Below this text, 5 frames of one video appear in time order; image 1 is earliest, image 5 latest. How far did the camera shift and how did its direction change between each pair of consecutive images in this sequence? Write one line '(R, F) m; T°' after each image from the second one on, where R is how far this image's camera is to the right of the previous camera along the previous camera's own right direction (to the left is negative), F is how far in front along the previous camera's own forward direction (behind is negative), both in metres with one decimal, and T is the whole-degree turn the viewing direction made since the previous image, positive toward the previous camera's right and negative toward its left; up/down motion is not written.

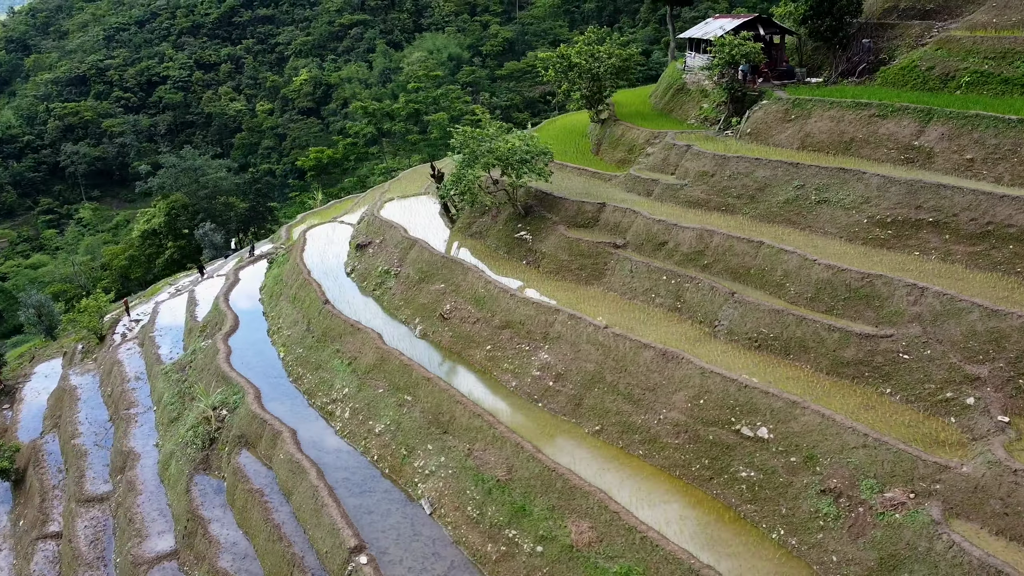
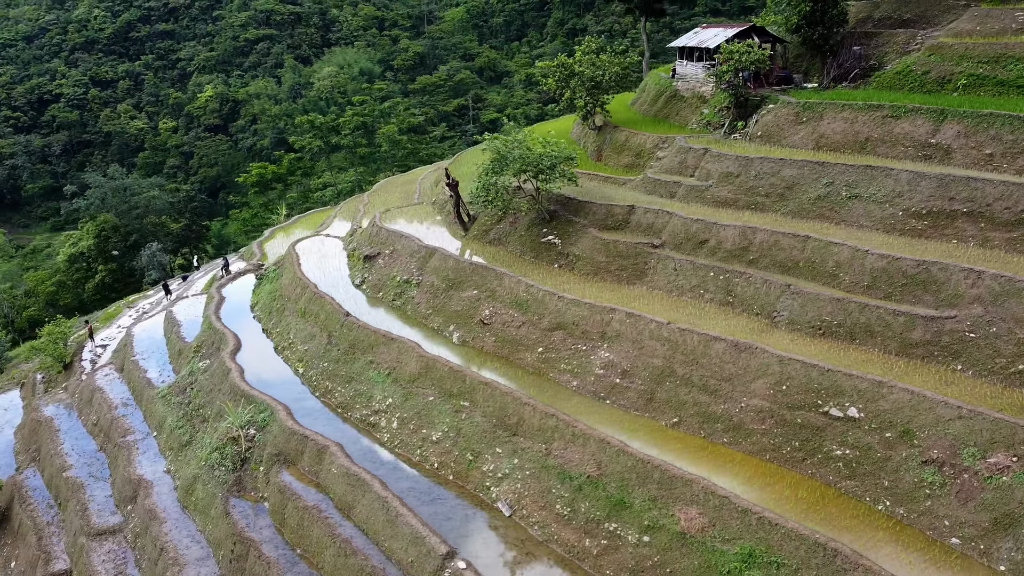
(-2.6, -0.1) m; +7°
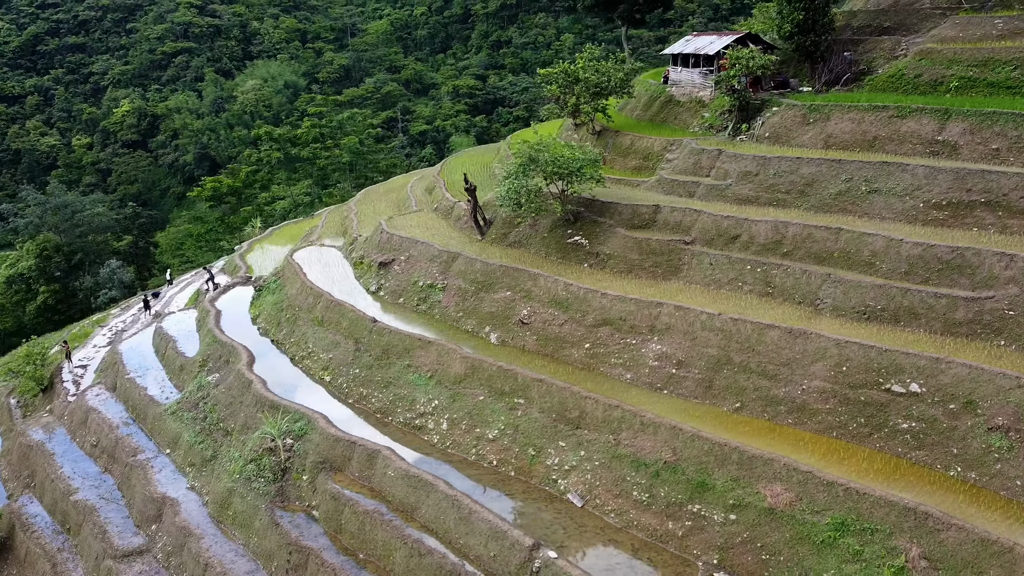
(-2.3, -0.2) m; +6°
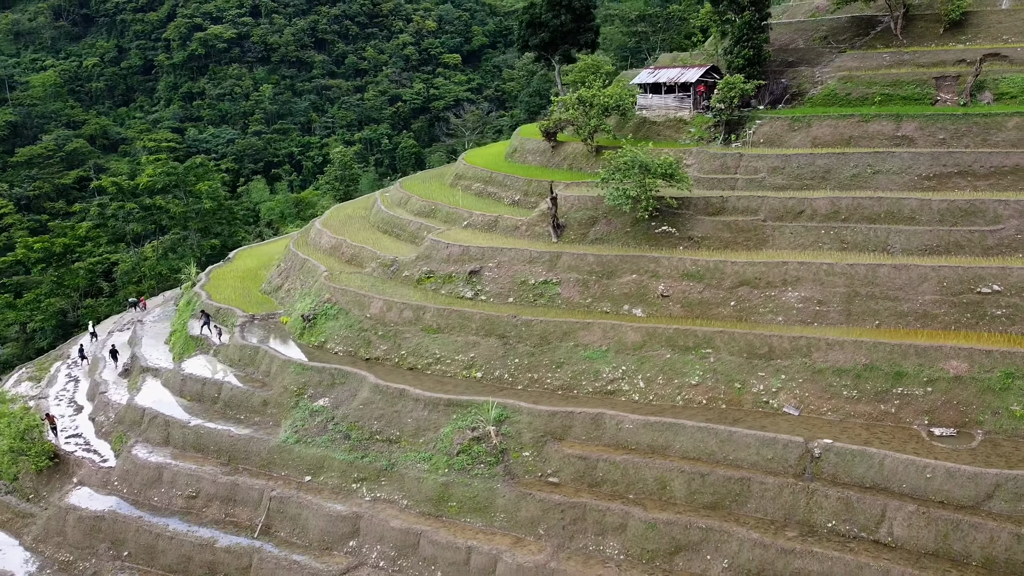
(-10.8, -0.5) m; +23°
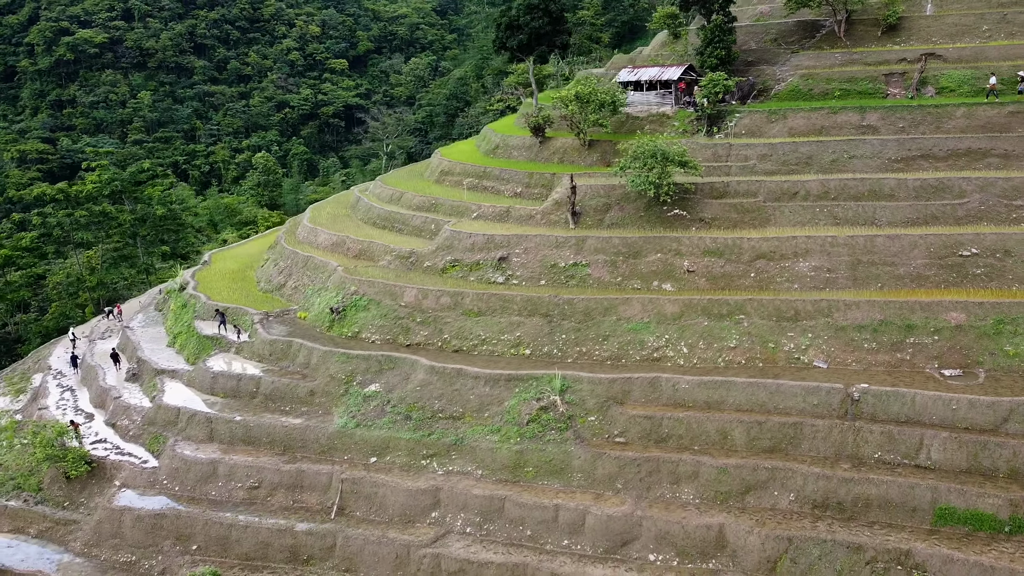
(-4.3, -1.1) m; +9°
